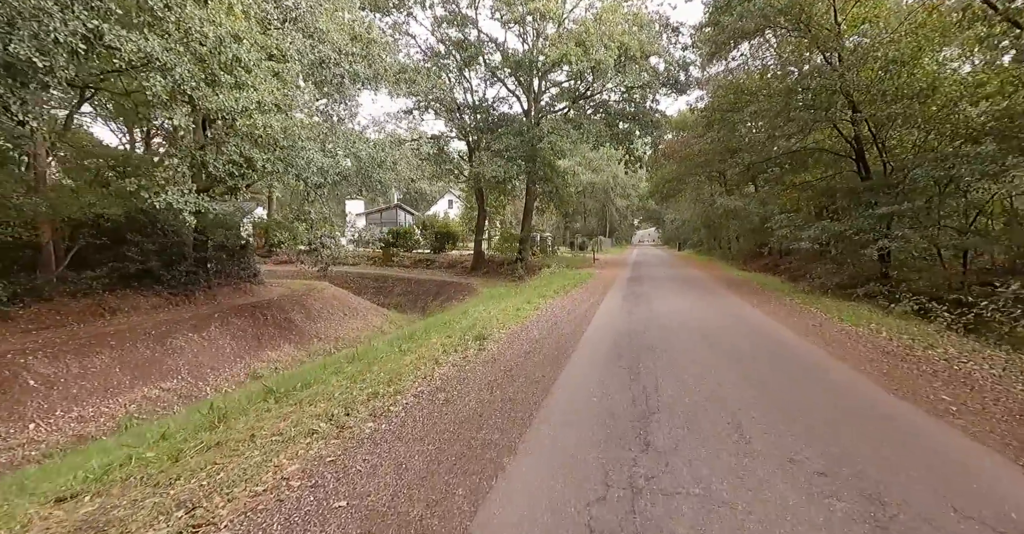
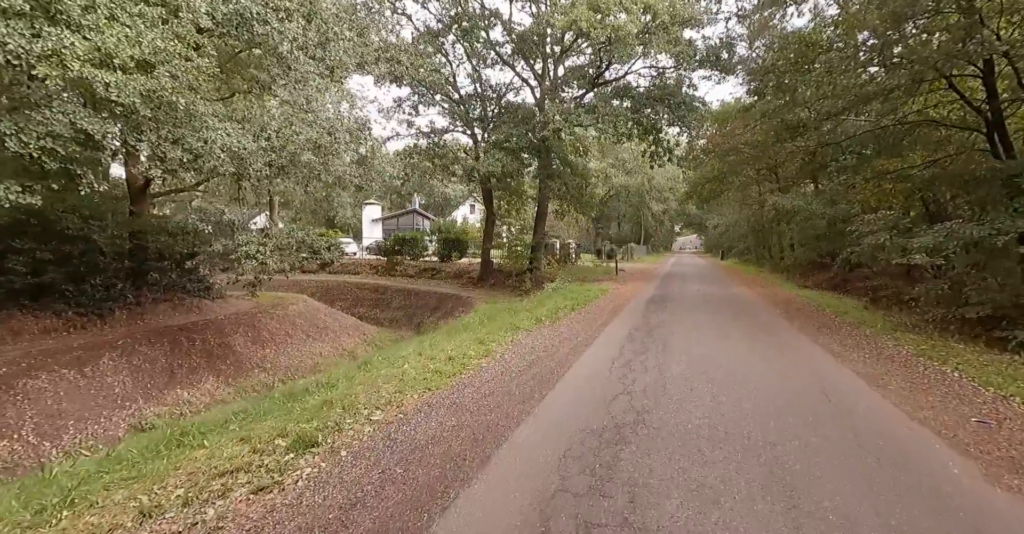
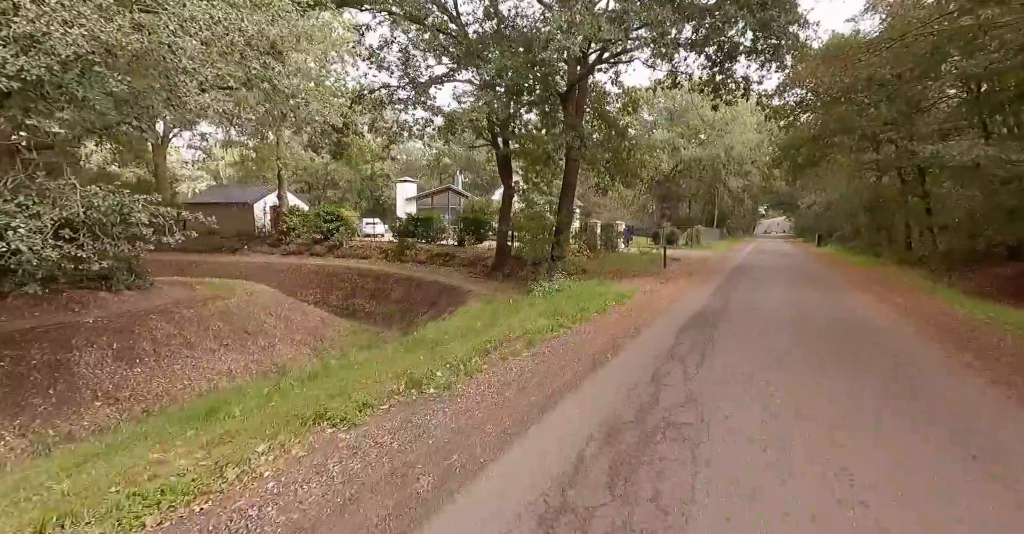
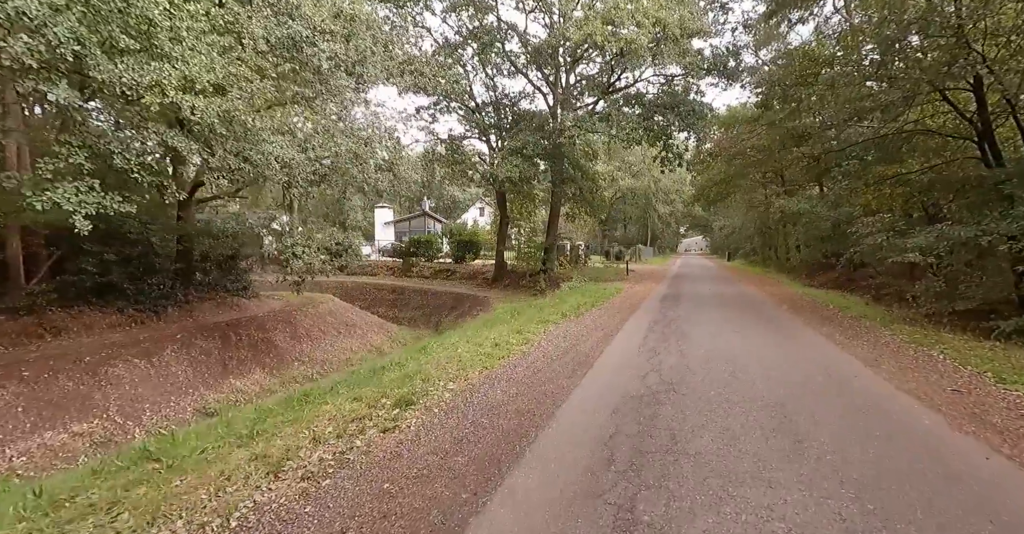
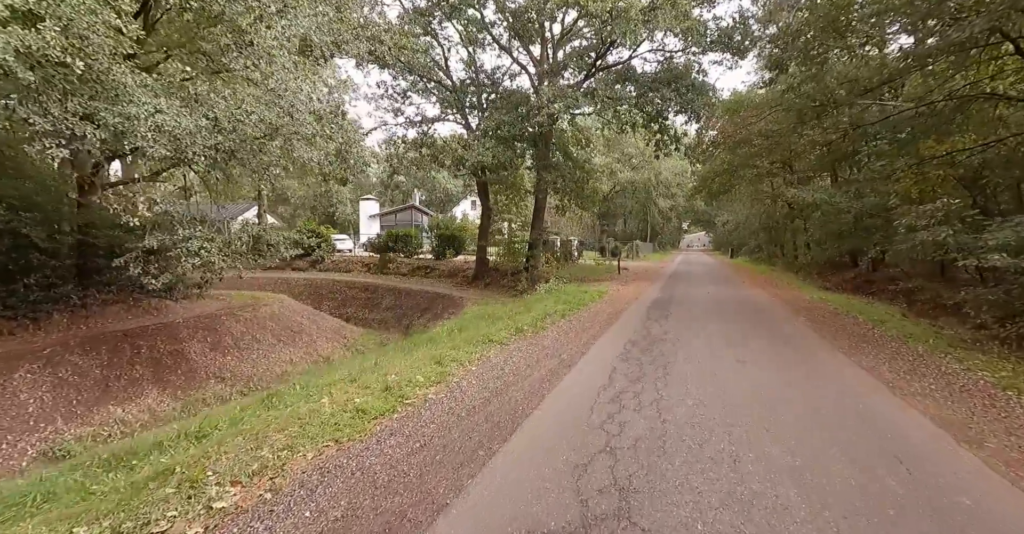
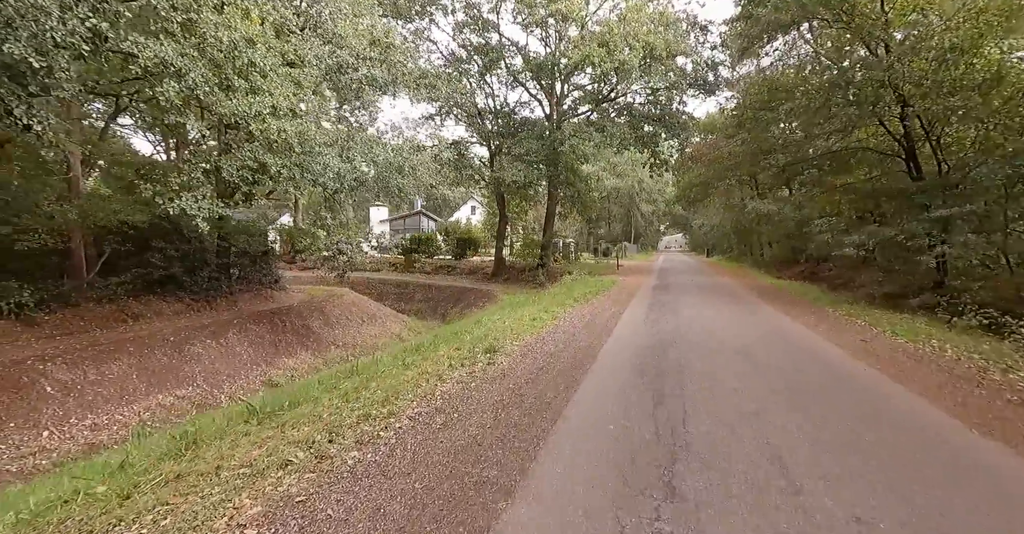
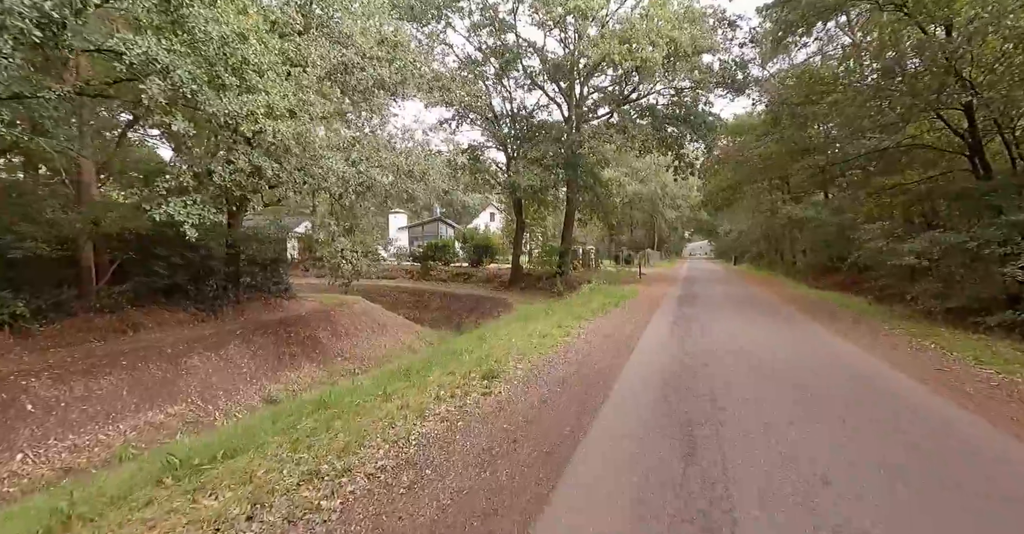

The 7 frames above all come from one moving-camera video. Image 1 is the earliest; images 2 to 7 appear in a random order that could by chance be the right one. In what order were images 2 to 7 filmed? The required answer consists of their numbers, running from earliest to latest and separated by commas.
6, 7, 4, 2, 5, 3
